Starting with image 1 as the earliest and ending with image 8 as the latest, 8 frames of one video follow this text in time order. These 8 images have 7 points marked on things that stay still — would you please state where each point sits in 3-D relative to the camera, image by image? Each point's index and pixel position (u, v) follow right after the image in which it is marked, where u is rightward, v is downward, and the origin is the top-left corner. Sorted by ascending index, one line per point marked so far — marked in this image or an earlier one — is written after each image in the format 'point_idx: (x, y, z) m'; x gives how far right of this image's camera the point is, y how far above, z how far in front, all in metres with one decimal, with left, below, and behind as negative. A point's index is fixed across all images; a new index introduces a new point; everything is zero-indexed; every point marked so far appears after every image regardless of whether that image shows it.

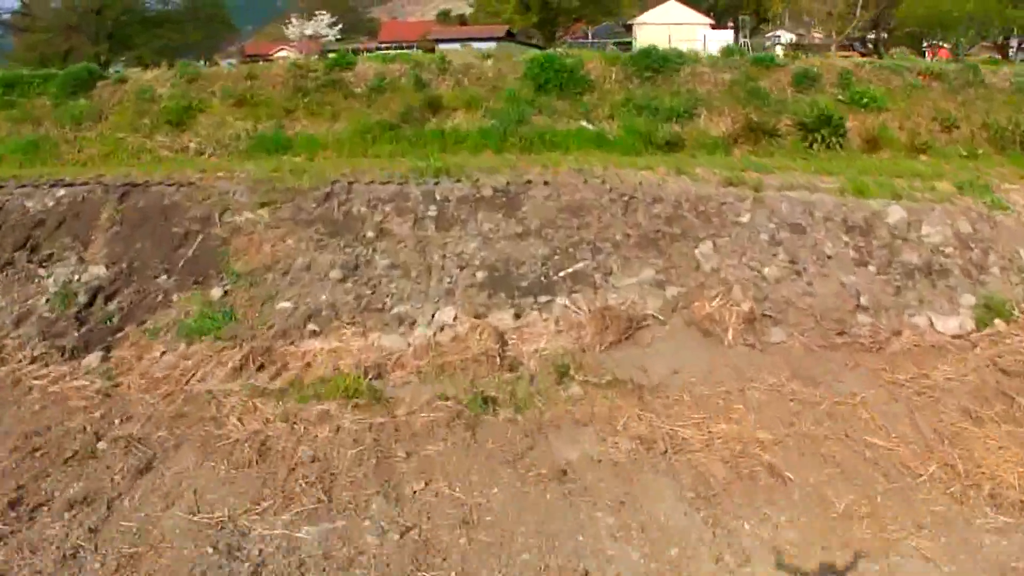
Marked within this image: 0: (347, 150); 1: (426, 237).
0: (-1.4, +1.1, +10.8) m
1: (-0.5, +0.3, +7.3) m
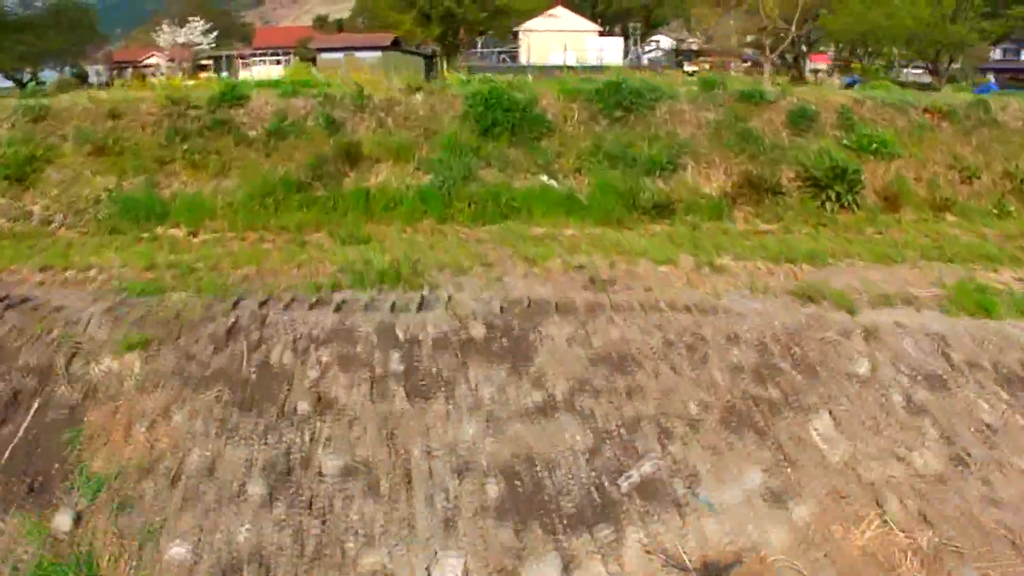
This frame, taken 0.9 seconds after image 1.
0: (-1.6, +0.4, +8.0) m
1: (-0.4, -0.4, +4.7) m
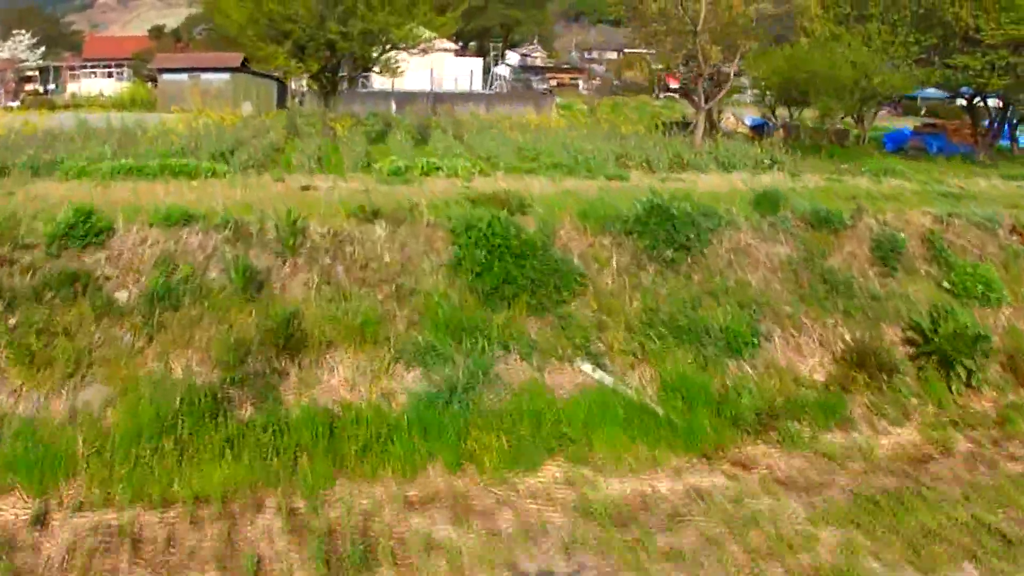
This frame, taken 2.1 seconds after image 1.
0: (-1.4, -0.7, +4.7) m
1: (+0.3, -1.5, +1.6) m
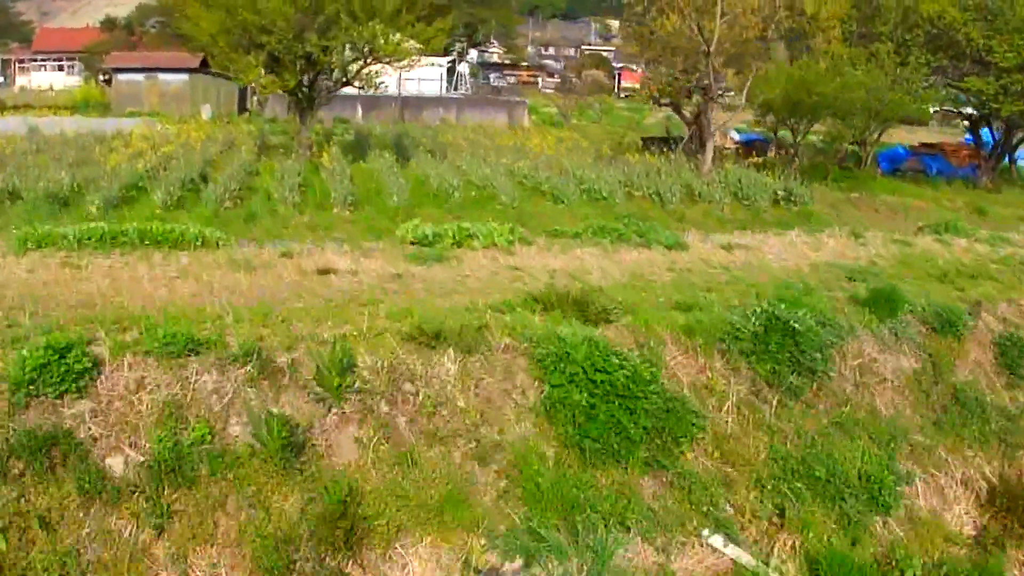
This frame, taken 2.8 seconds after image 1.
0: (-1.0, -1.2, +3.3) m
1: (+0.9, -2.1, +0.3) m
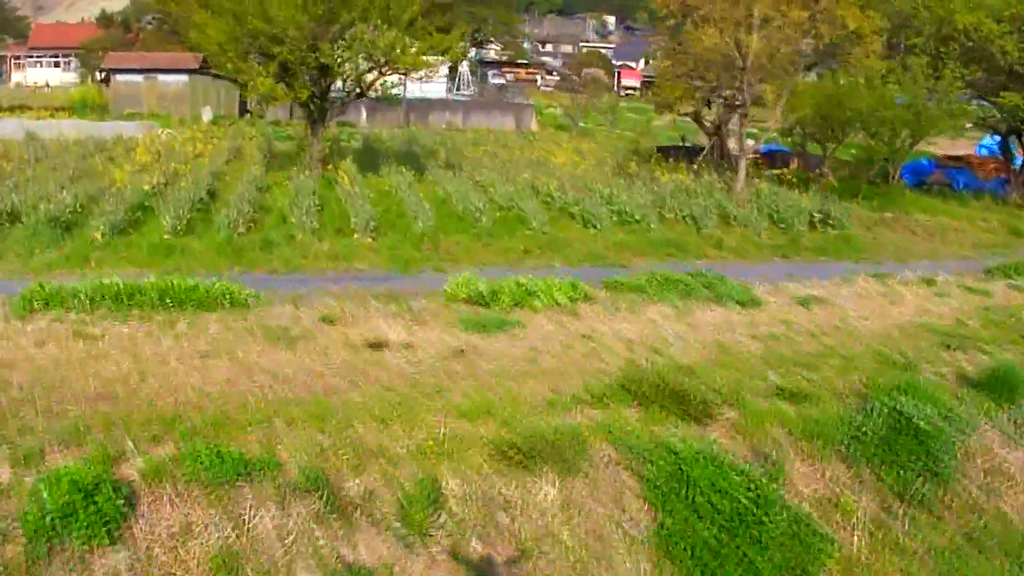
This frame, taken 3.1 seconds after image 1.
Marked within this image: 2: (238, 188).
0: (-0.6, -1.5, +2.6) m
1: (+1.2, -2.5, -0.4) m
2: (-2.7, +1.0, +12.8) m
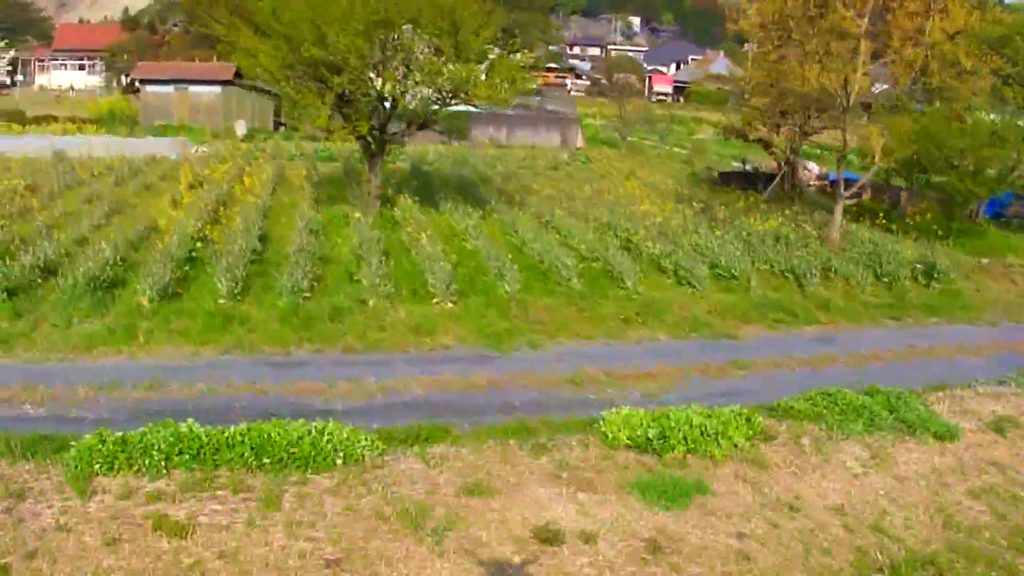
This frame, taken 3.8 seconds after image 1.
0: (0.0, -2.1, +1.4) m
1: (+1.8, -3.1, -1.7) m
2: (-1.9, +0.5, +11.6) m
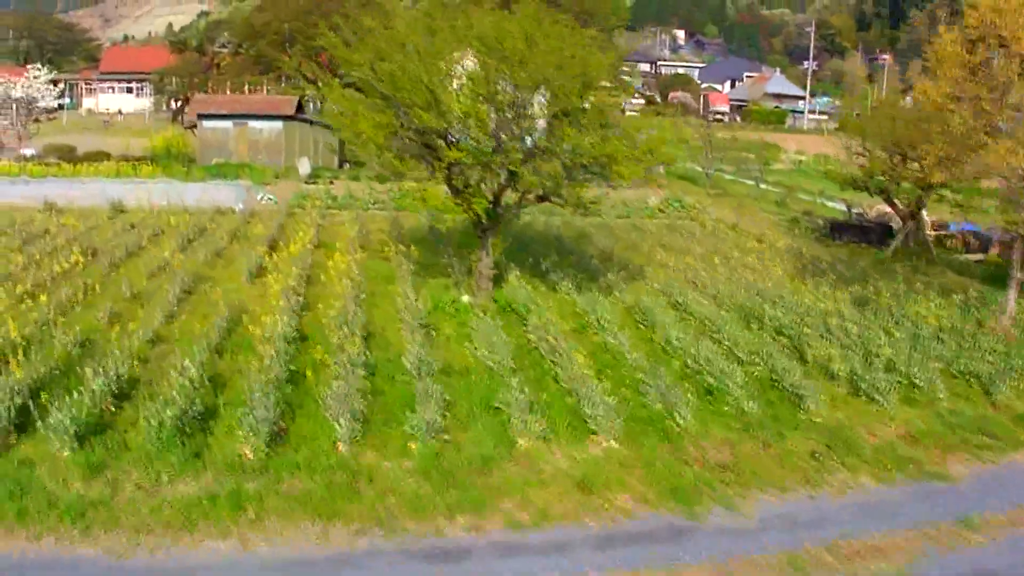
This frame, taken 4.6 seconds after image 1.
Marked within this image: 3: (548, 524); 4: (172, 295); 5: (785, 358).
0: (+0.8, -2.8, -0.3) m
1: (+2.5, -3.8, -3.4) m
2: (-0.8, -0.3, +9.9) m
3: (+0.2, -1.2, +6.5) m
4: (-2.7, -0.1, +10.4) m
5: (+2.0, -0.5, +9.9) m
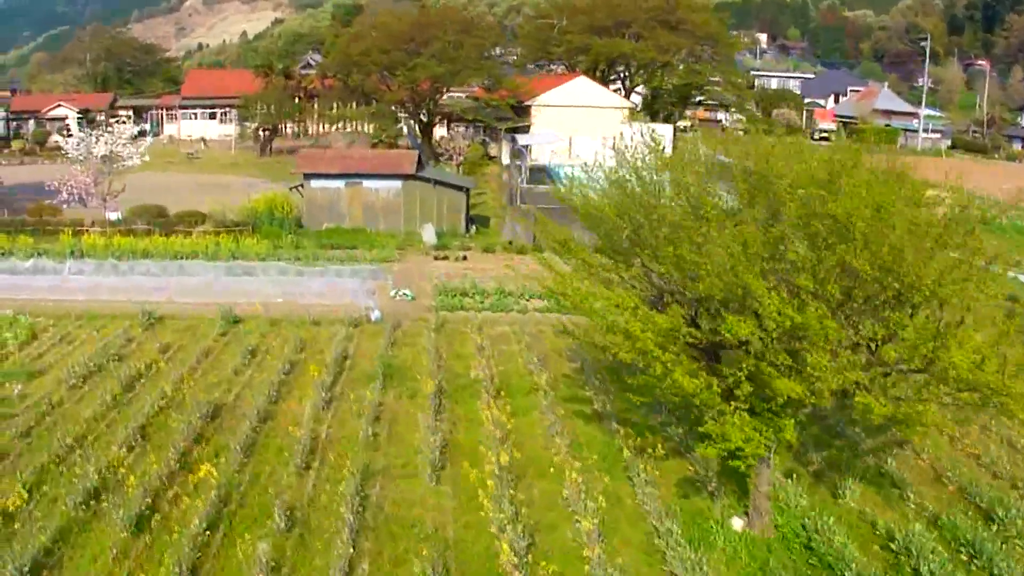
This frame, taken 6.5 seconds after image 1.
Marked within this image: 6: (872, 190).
0: (+2.1, -4.3, -3.2) m
1: (+3.6, -5.3, -6.3) m
2: (+0.8, -1.6, +7.1) m
3: (+1.7, -2.5, +3.7) m
4: (-1.0, -1.4, +7.7) m
5: (+3.7, -1.9, +7.0) m
6: (+1.8, +0.5, +6.7) m
